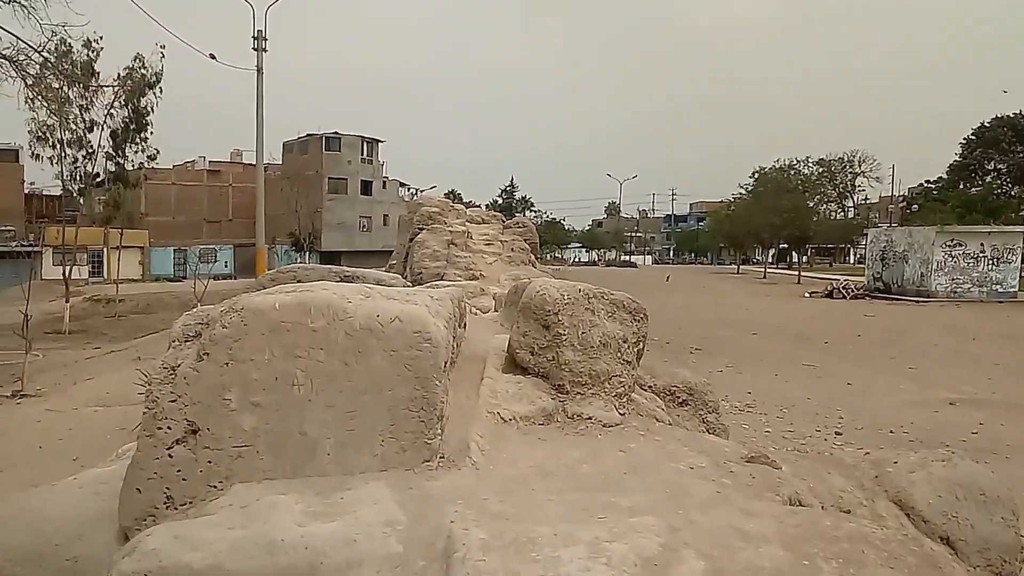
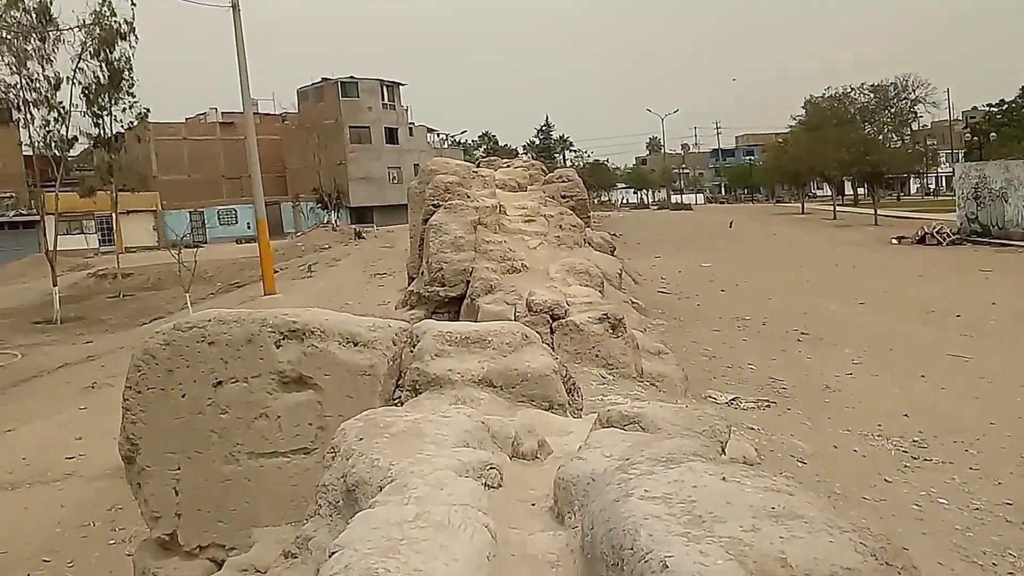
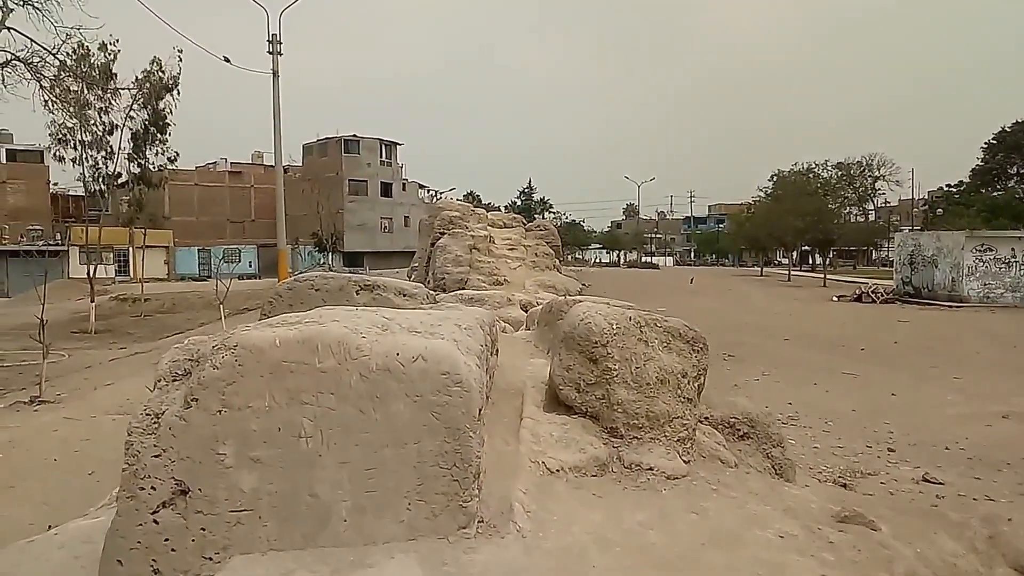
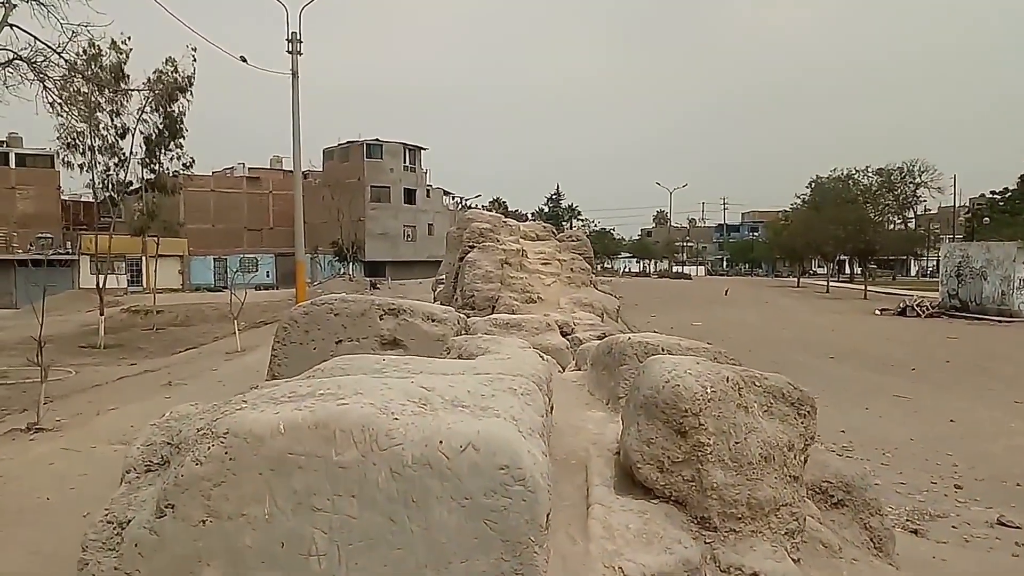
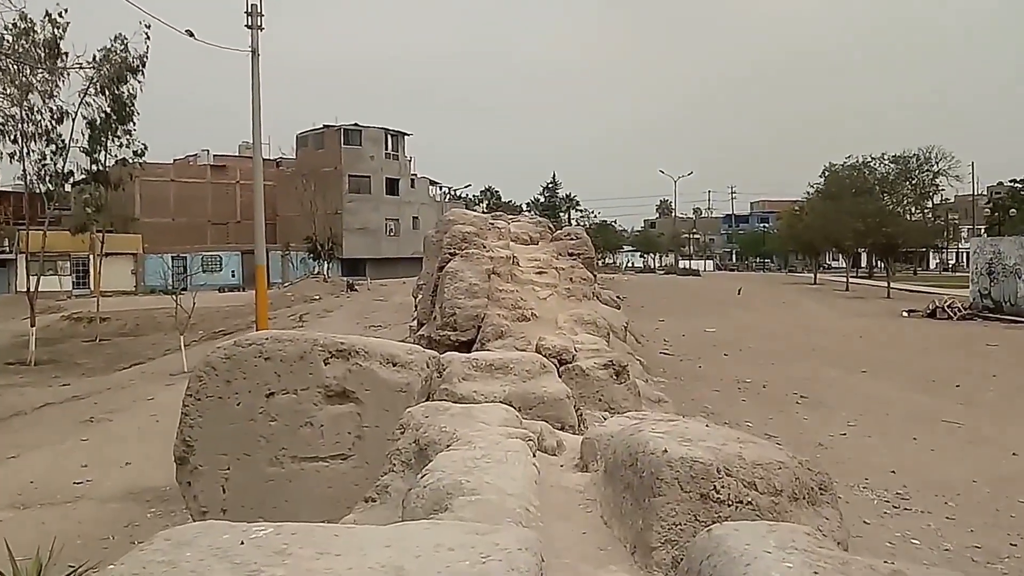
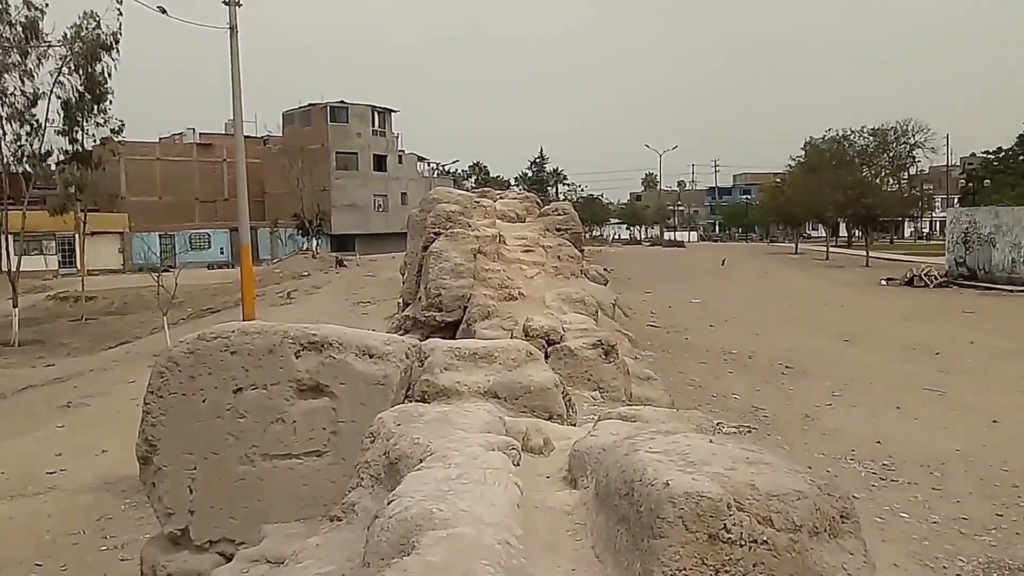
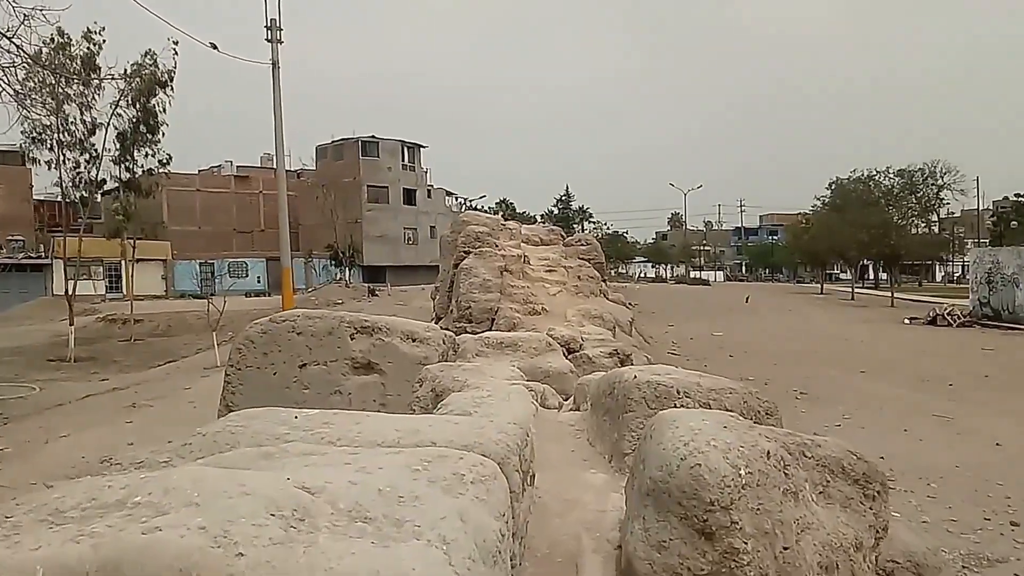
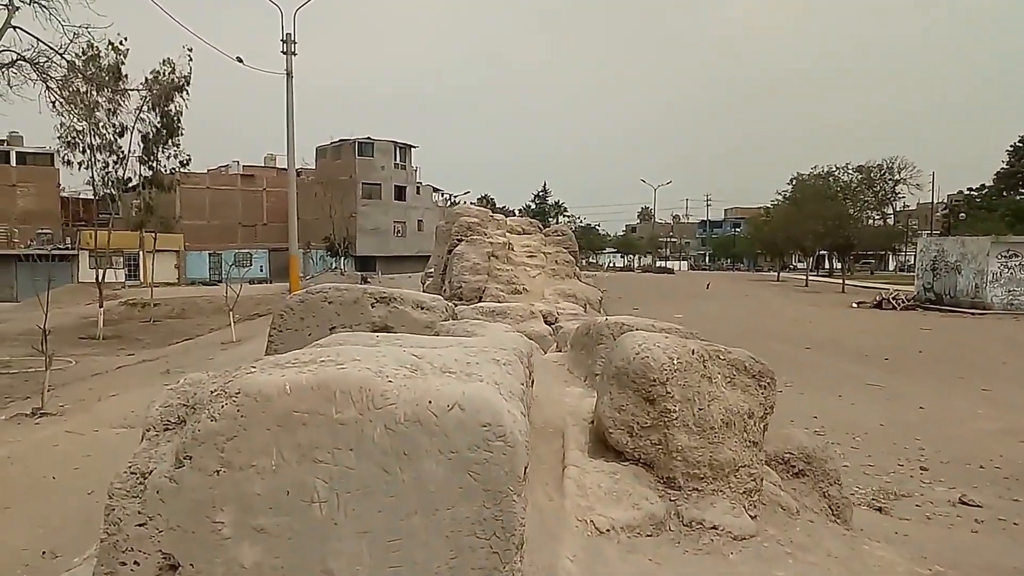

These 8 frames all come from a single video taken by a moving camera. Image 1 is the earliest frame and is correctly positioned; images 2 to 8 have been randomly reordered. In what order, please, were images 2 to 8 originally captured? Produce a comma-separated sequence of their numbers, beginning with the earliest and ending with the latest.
3, 8, 4, 7, 5, 6, 2
